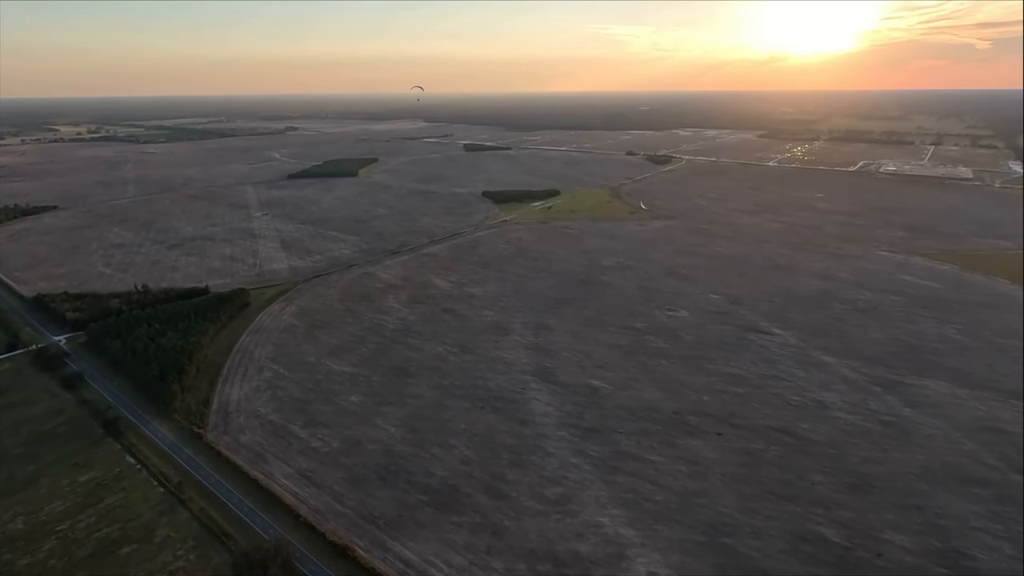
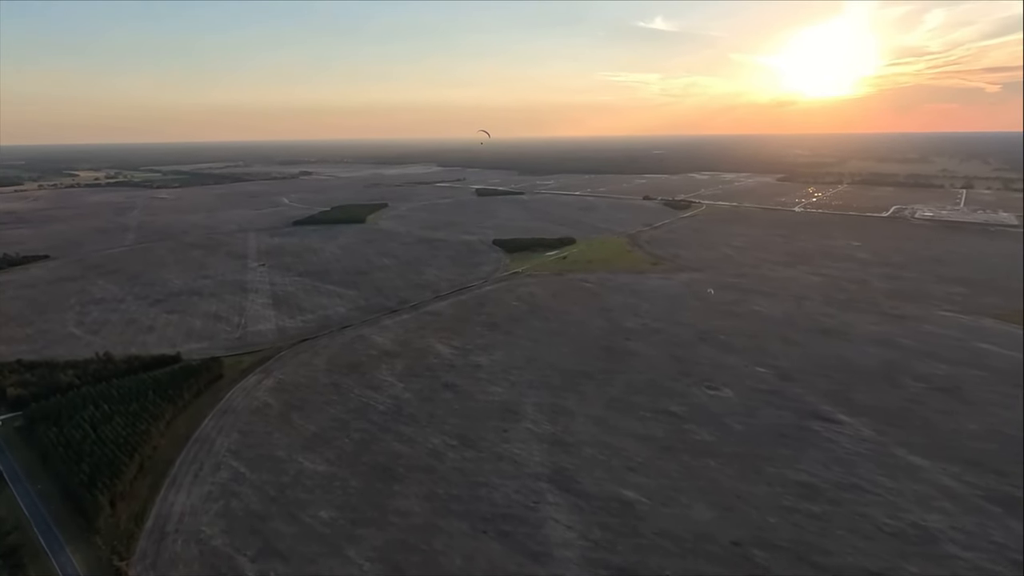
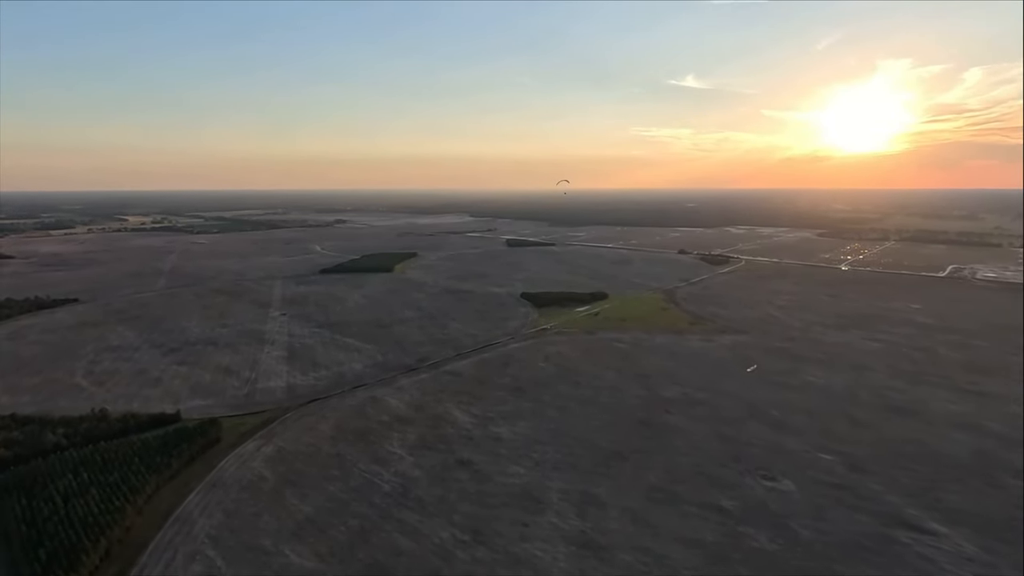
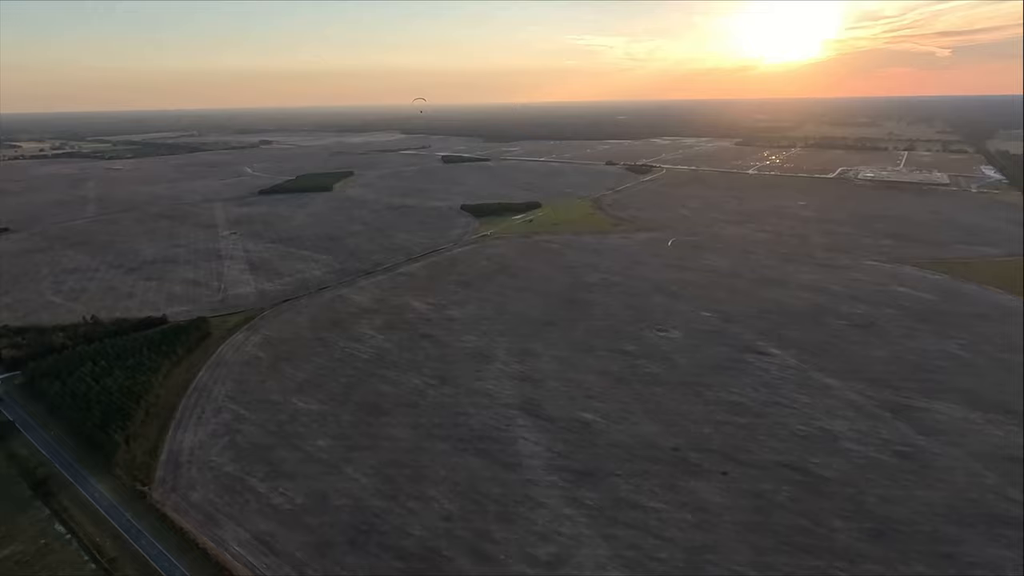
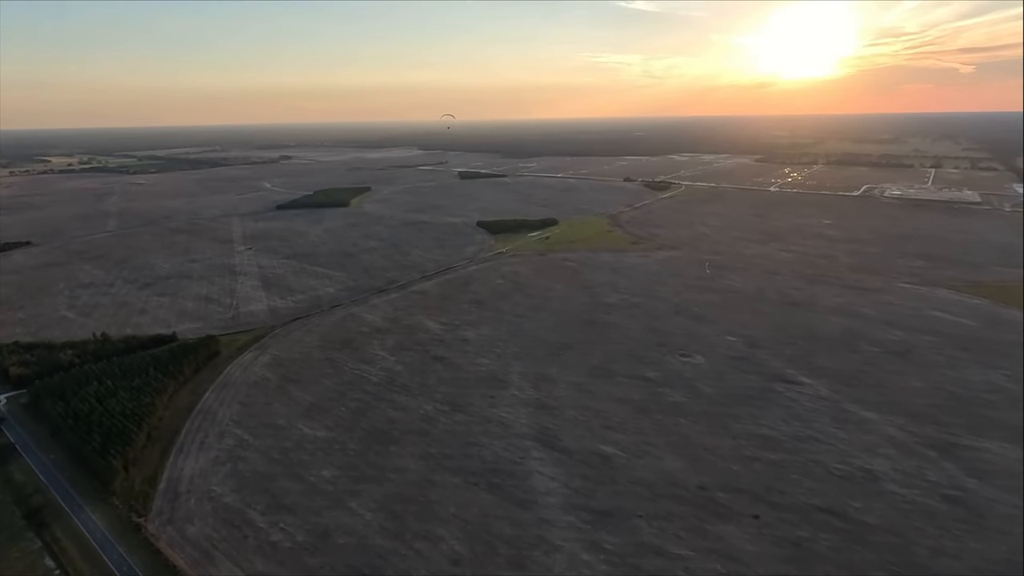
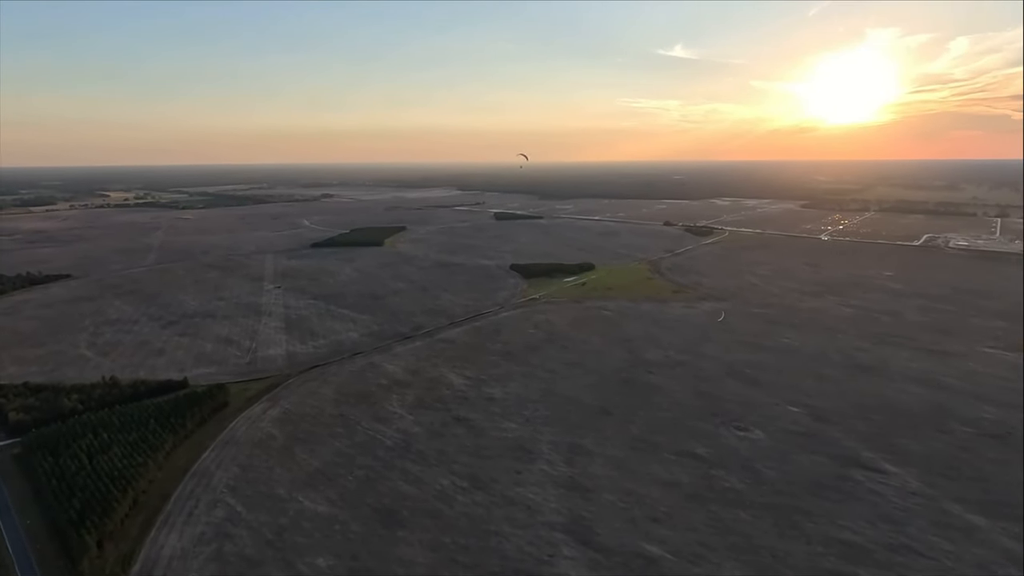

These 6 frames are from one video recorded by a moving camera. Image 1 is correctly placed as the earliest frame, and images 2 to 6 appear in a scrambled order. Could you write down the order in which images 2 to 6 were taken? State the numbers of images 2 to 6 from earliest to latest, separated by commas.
4, 5, 2, 6, 3
